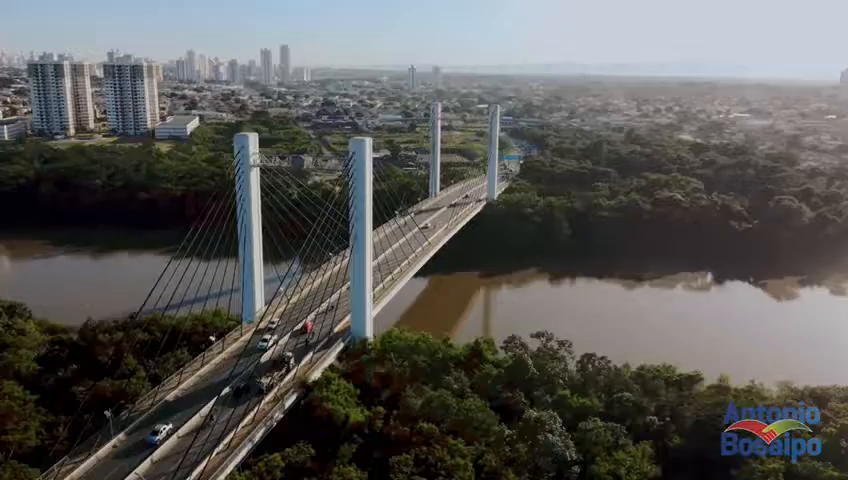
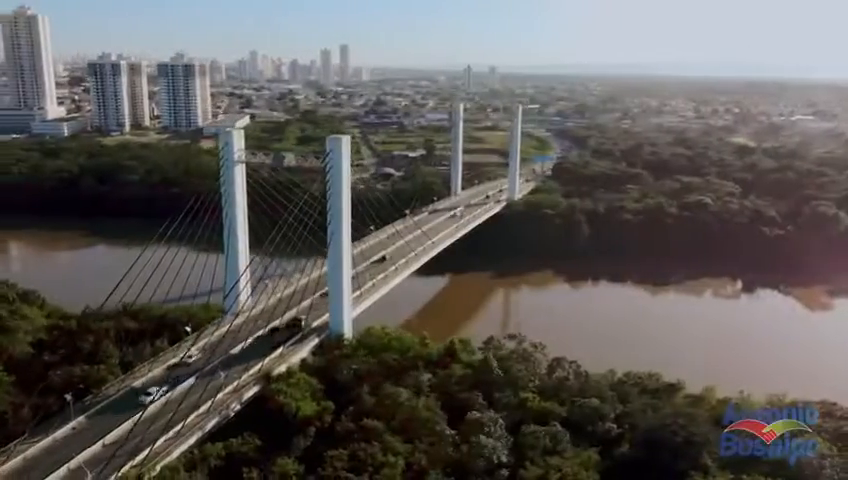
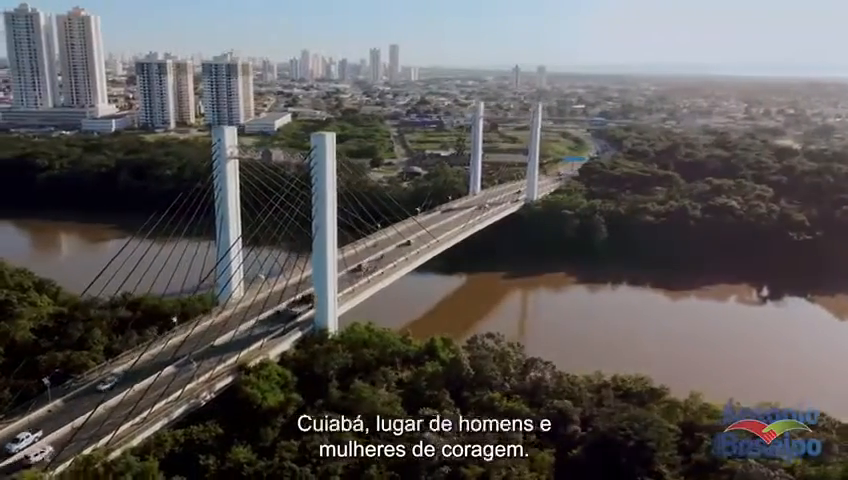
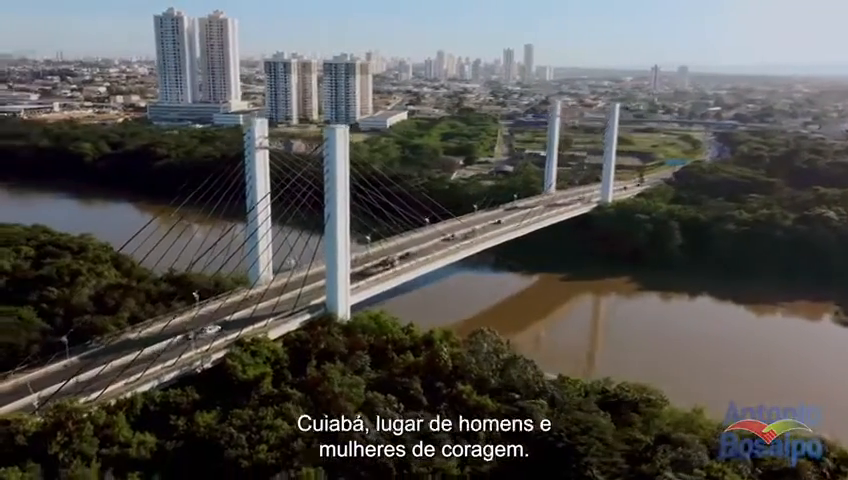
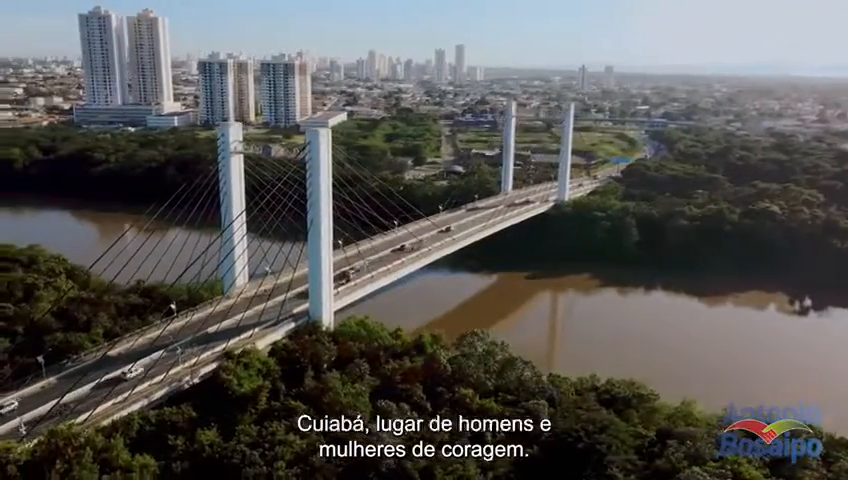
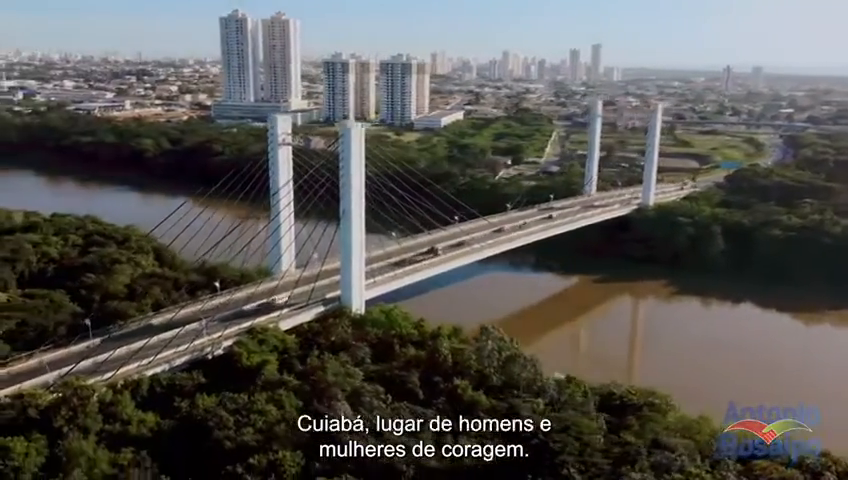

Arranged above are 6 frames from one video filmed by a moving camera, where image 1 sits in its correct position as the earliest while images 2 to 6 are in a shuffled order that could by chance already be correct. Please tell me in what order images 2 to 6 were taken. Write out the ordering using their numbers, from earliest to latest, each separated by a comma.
2, 3, 5, 4, 6
